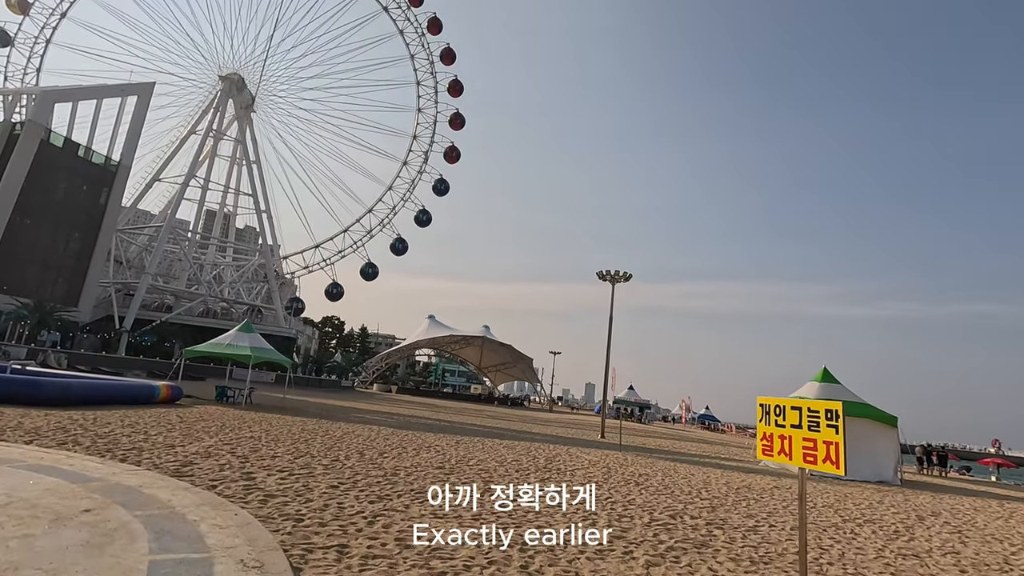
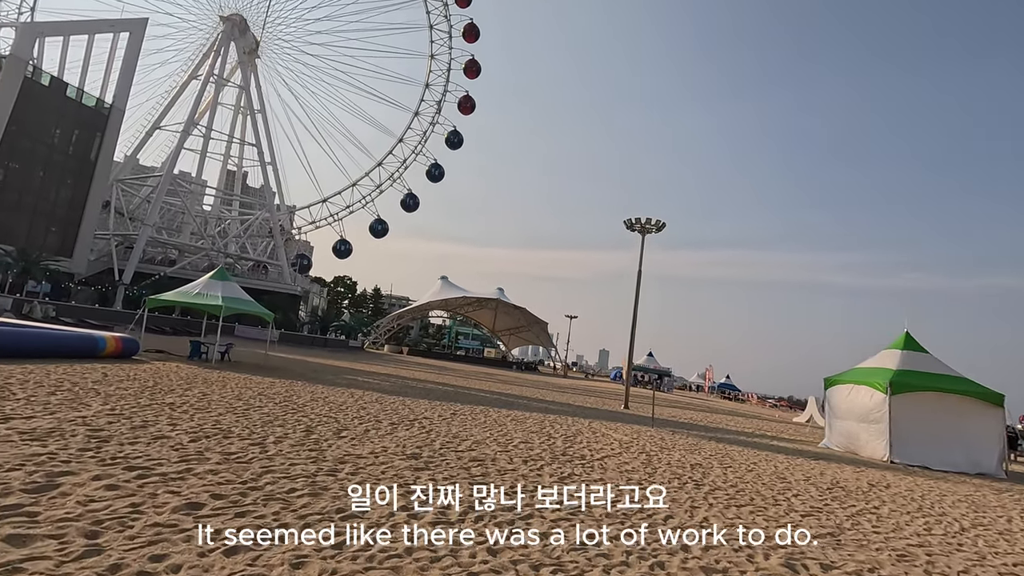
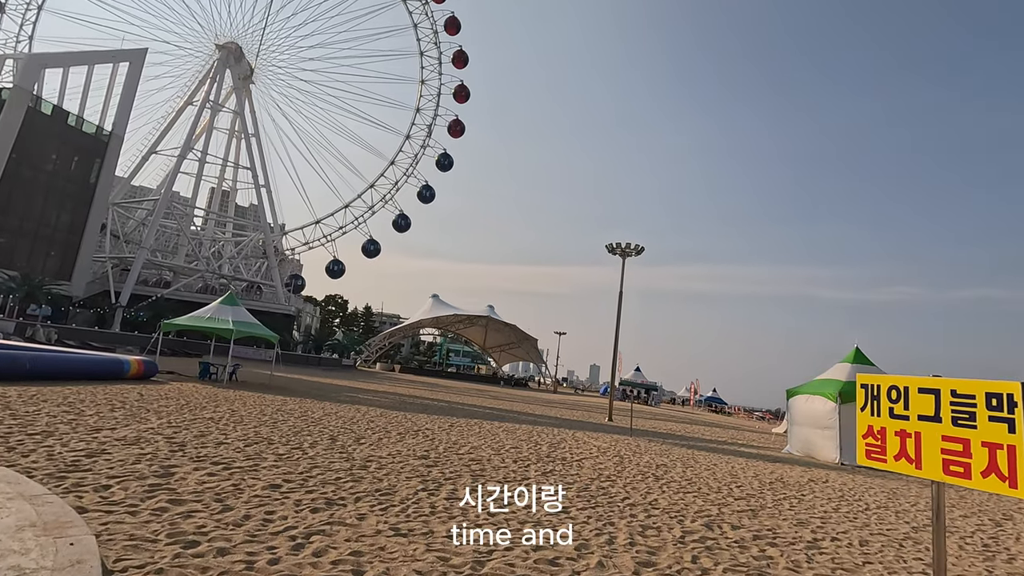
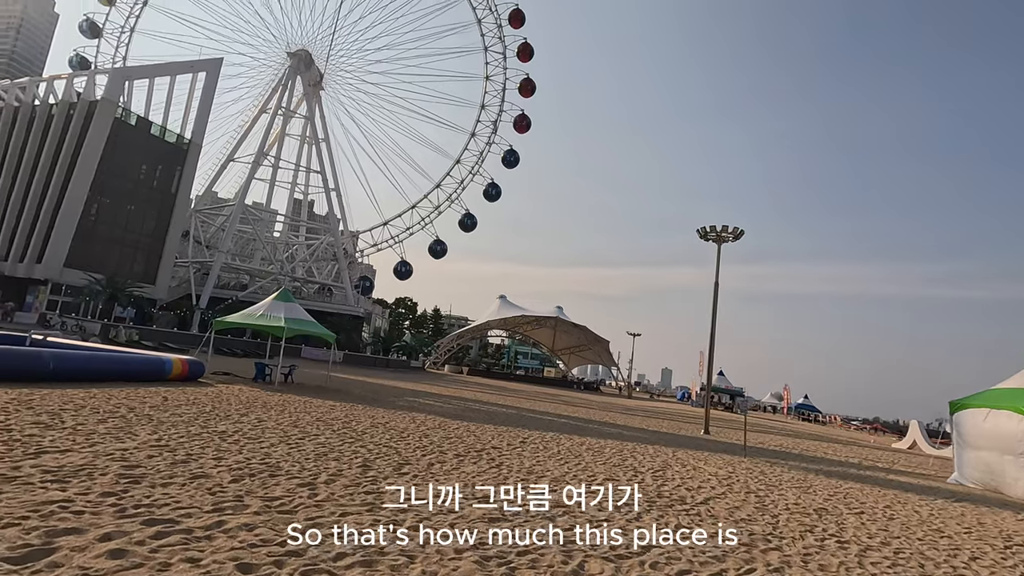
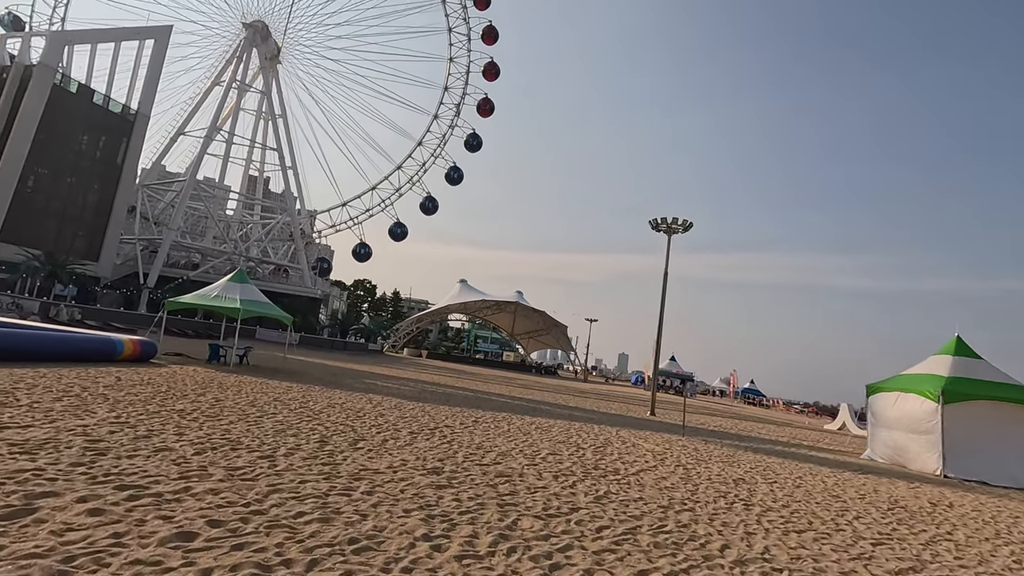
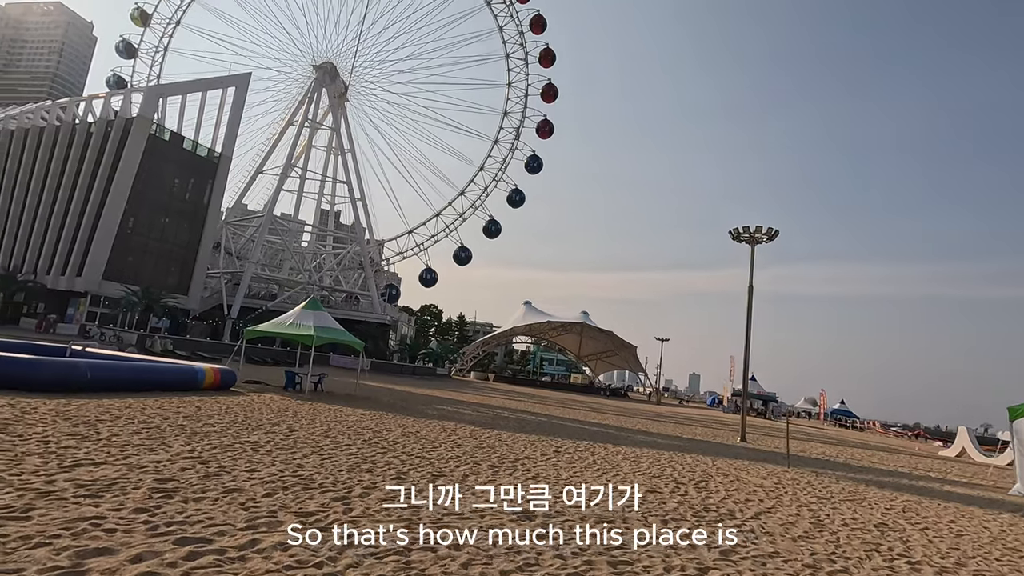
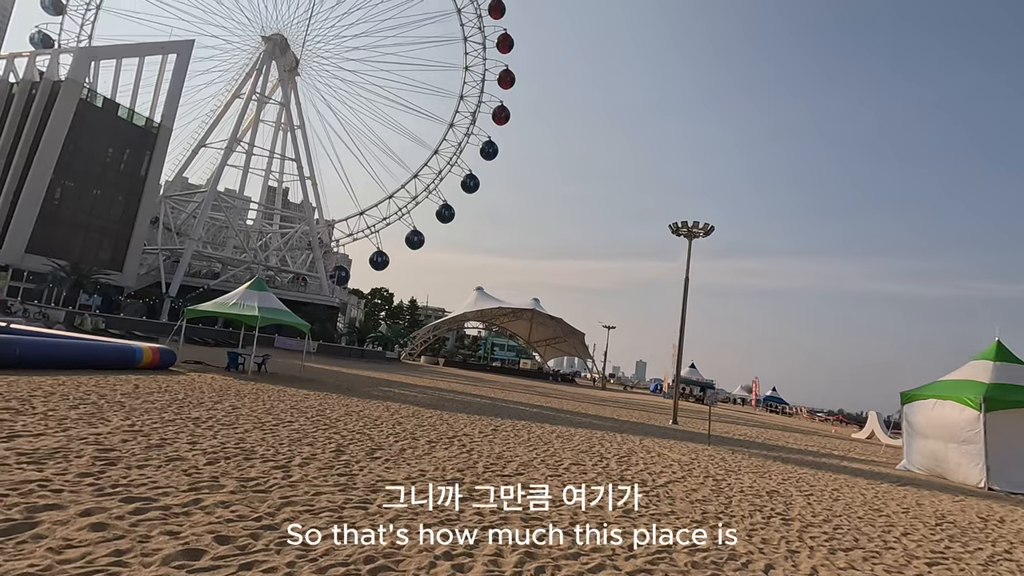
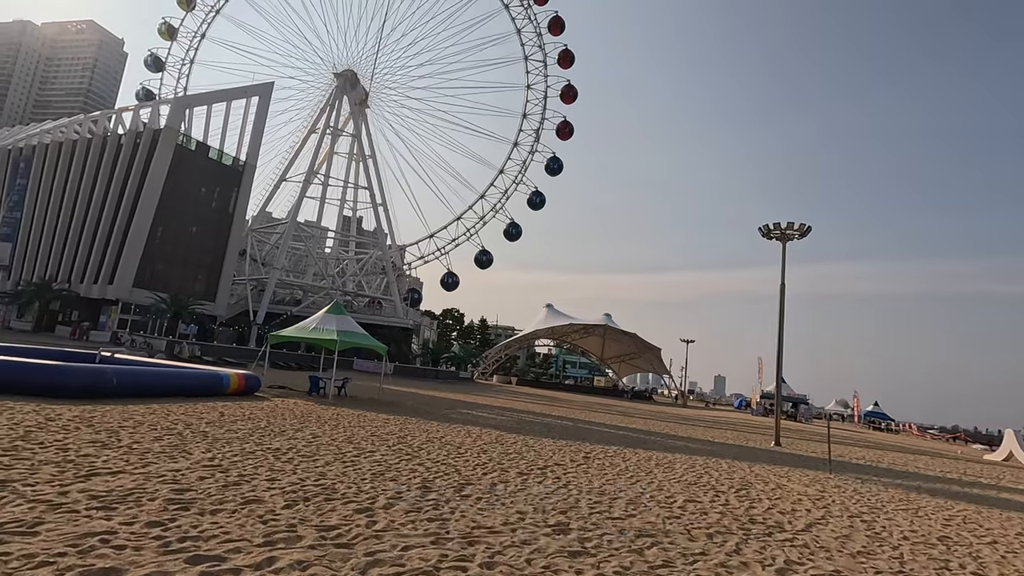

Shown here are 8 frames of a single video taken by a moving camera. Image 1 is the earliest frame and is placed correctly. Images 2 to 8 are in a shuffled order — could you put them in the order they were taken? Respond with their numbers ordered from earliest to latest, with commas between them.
3, 2, 5, 7, 4, 6, 8
